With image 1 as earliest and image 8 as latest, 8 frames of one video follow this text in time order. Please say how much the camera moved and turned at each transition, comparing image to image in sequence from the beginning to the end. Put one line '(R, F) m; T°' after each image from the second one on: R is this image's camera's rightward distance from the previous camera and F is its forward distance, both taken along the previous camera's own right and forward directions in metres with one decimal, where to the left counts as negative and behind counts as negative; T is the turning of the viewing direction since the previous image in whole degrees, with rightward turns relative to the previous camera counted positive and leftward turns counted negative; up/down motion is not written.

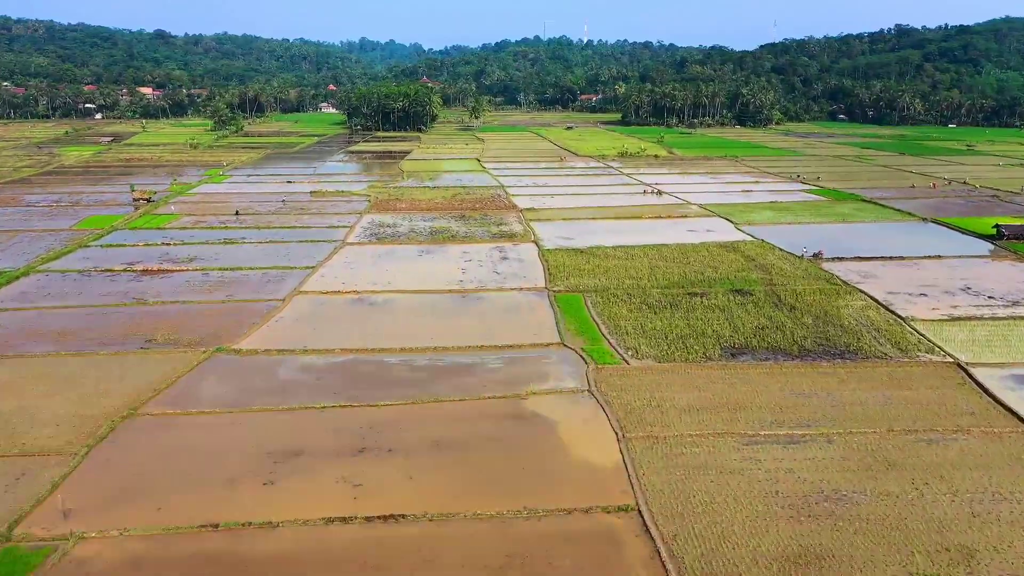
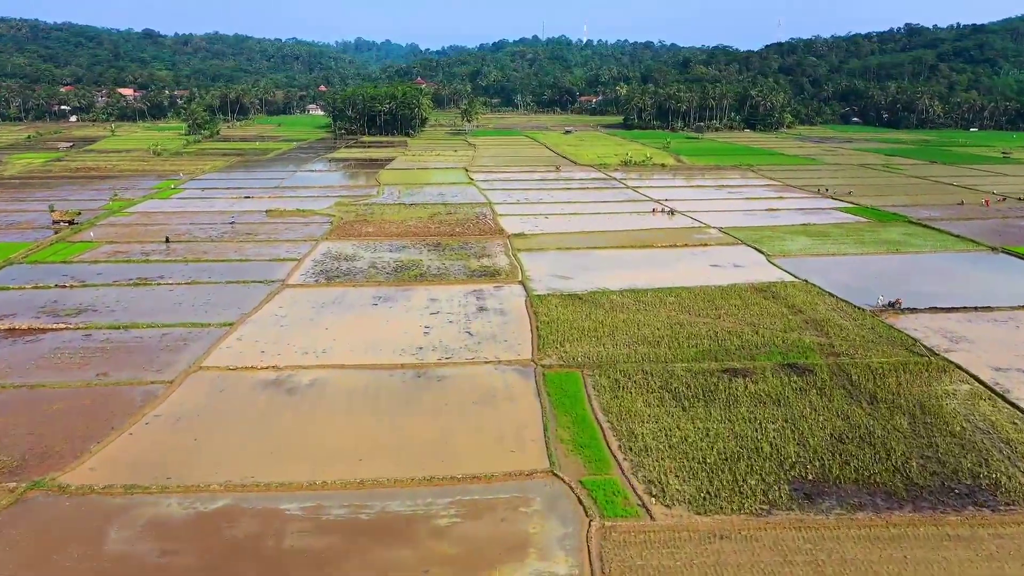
(+0.5, +5.7) m; 0°
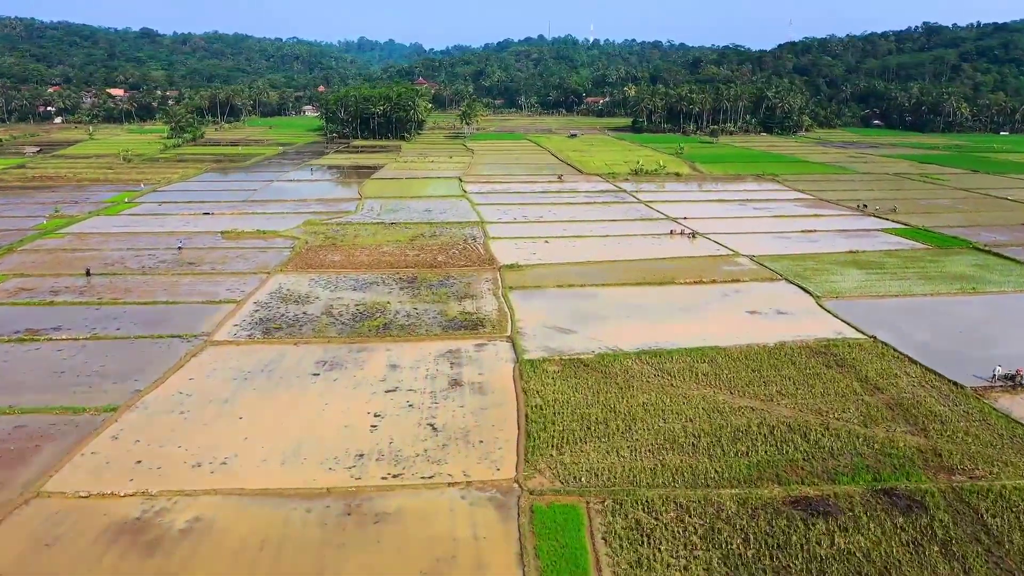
(+0.4, +5.0) m; 0°
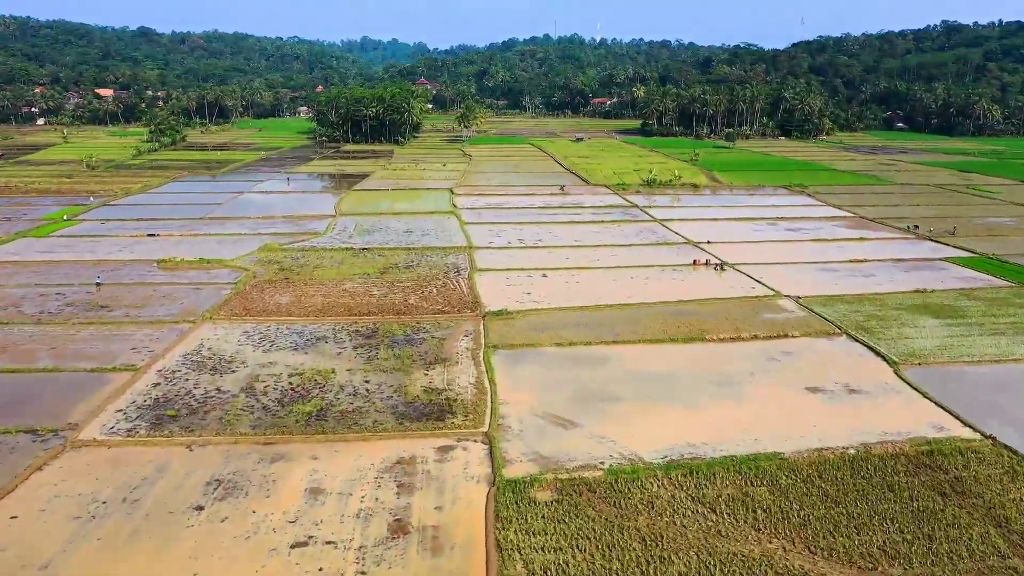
(+0.5, +5.0) m; 0°
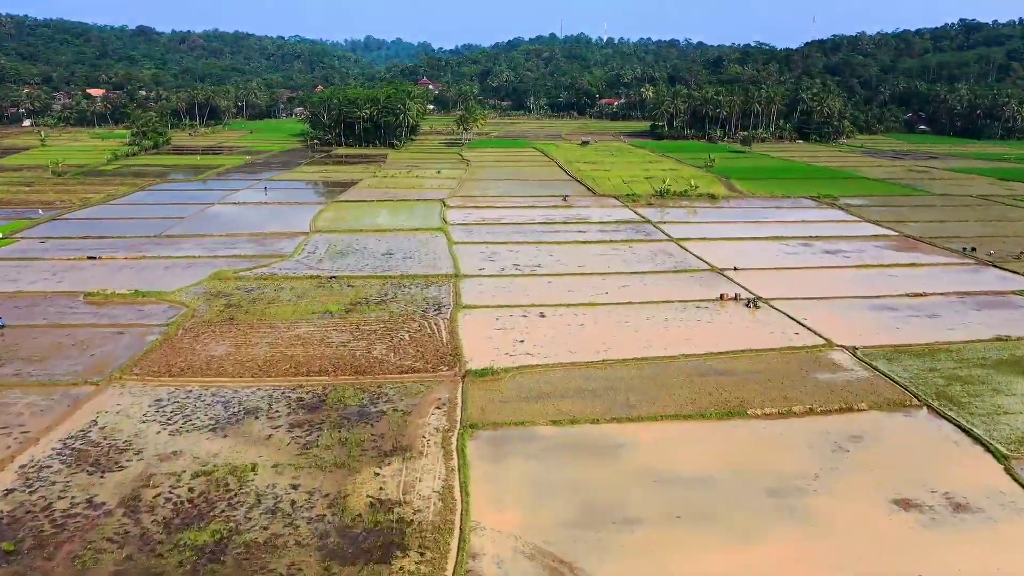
(+0.4, +4.1) m; 0°
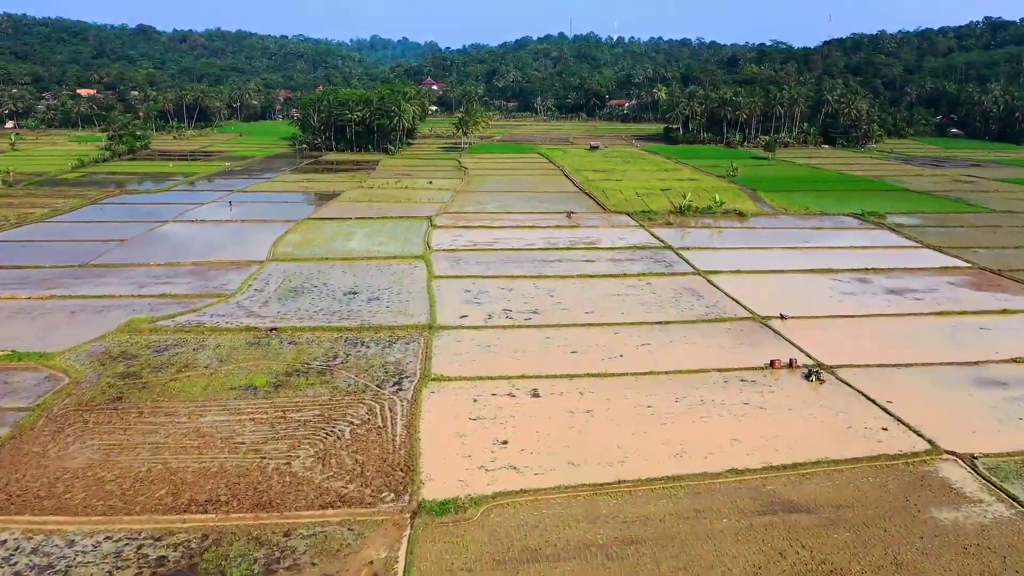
(+0.5, +5.1) m; -1°
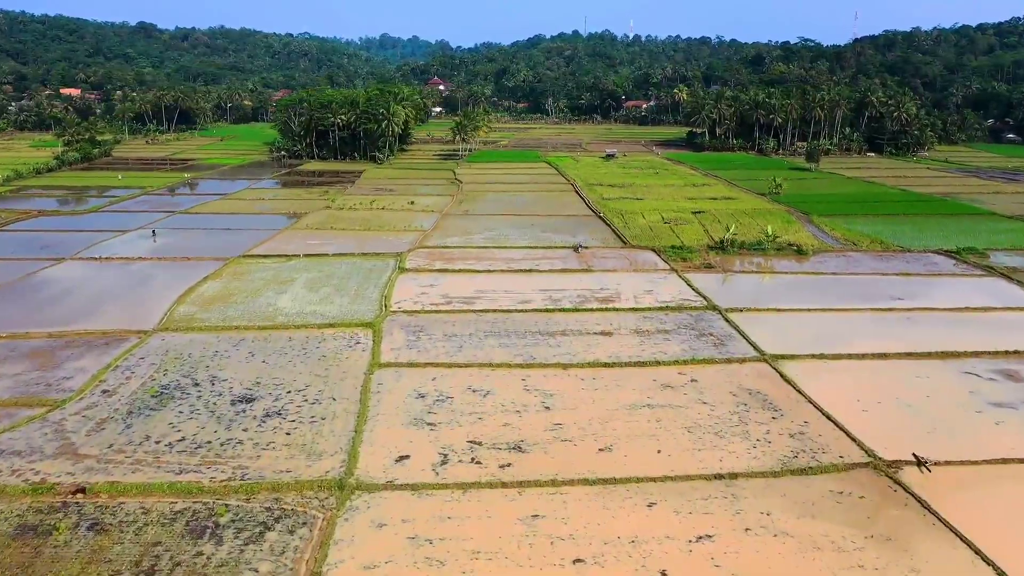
(+0.7, +7.6) m; -1°
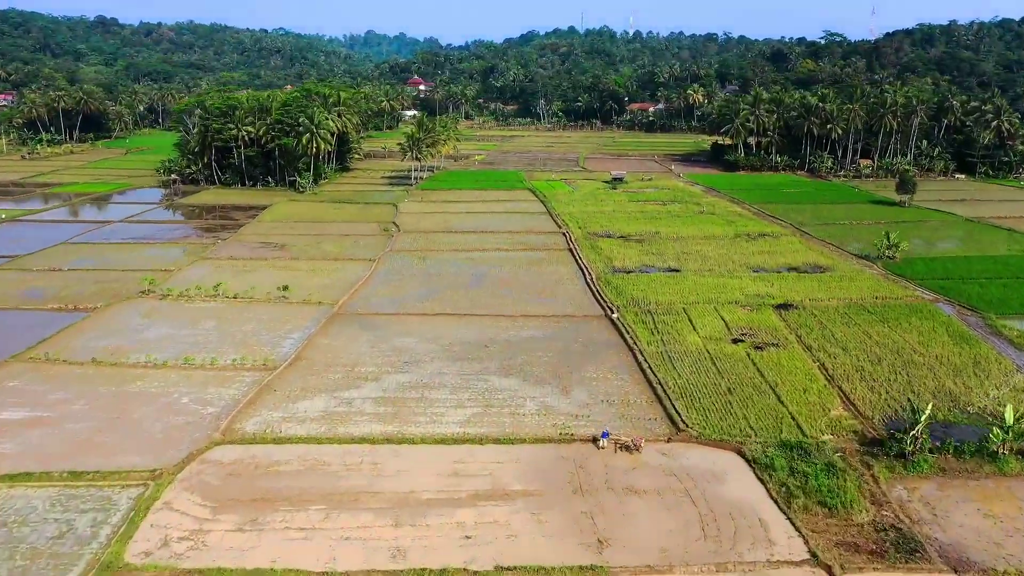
(+1.3, +15.5) m; 0°
